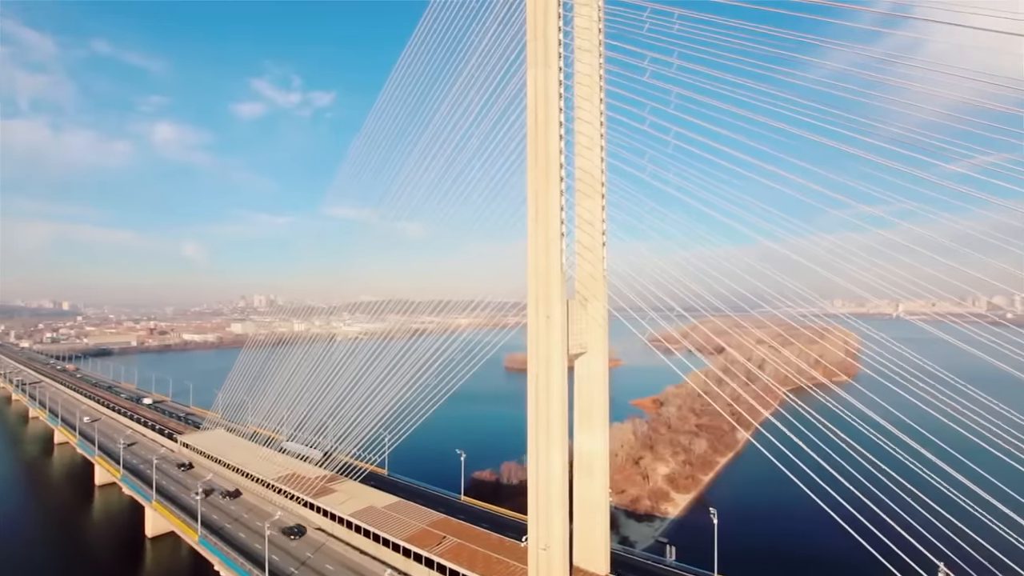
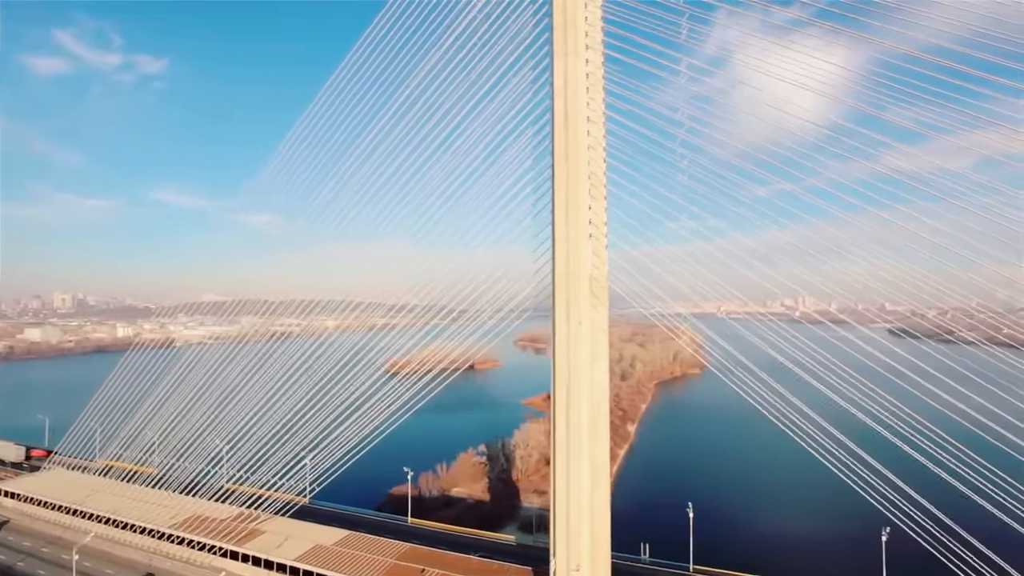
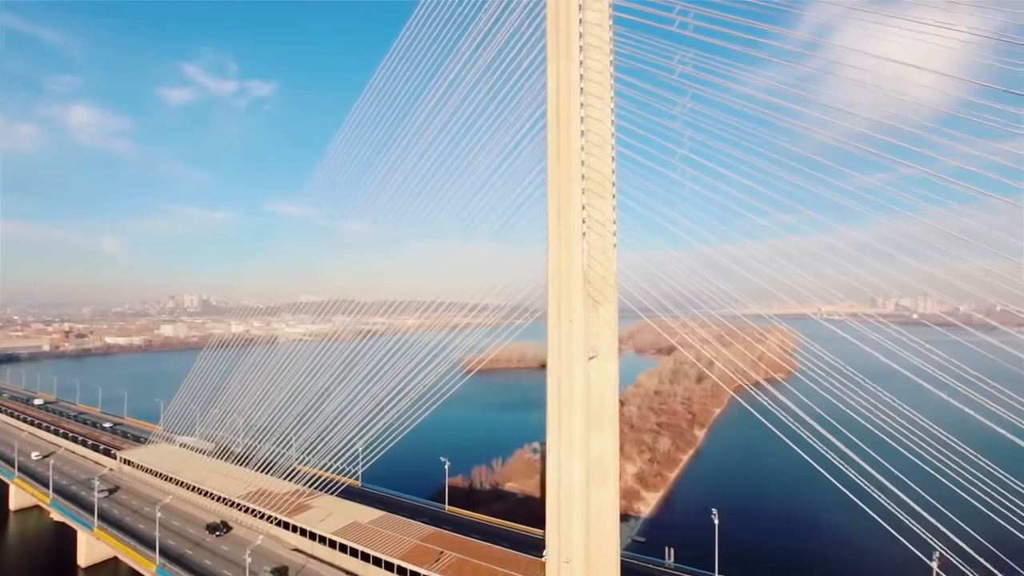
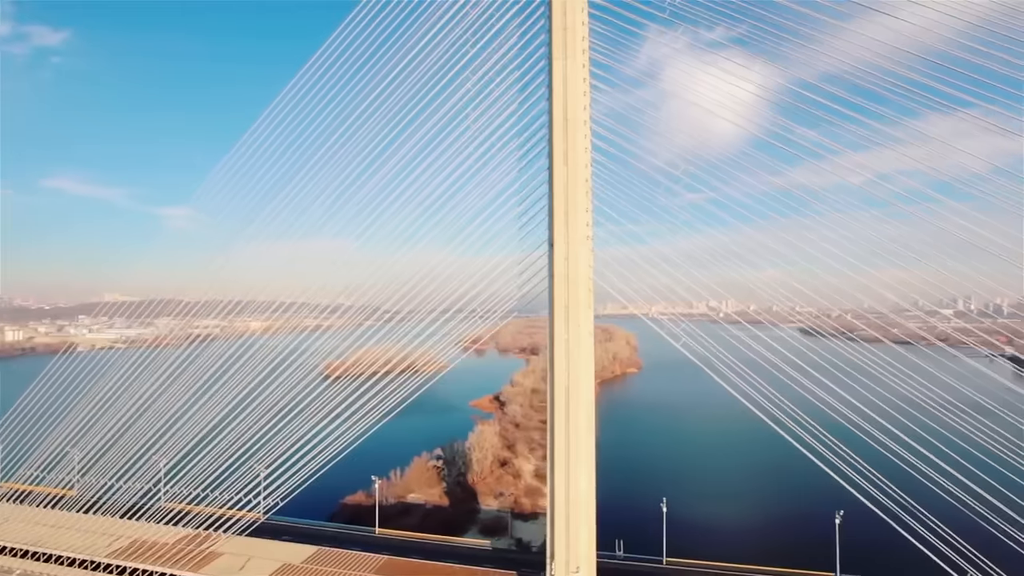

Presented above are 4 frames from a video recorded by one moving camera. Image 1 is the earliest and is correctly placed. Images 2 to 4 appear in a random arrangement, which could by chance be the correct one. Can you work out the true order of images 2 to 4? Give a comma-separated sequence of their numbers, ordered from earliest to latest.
3, 2, 4
